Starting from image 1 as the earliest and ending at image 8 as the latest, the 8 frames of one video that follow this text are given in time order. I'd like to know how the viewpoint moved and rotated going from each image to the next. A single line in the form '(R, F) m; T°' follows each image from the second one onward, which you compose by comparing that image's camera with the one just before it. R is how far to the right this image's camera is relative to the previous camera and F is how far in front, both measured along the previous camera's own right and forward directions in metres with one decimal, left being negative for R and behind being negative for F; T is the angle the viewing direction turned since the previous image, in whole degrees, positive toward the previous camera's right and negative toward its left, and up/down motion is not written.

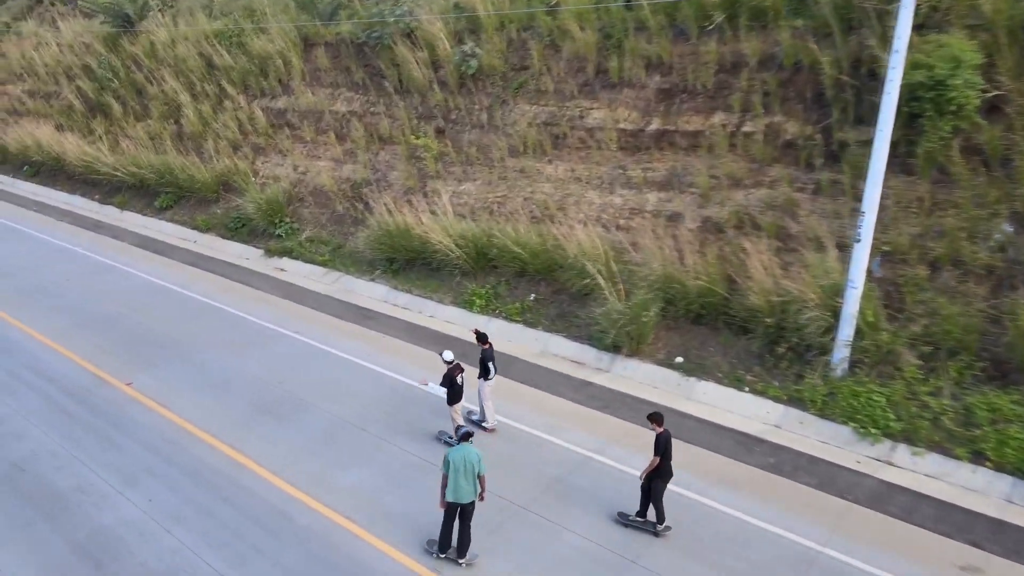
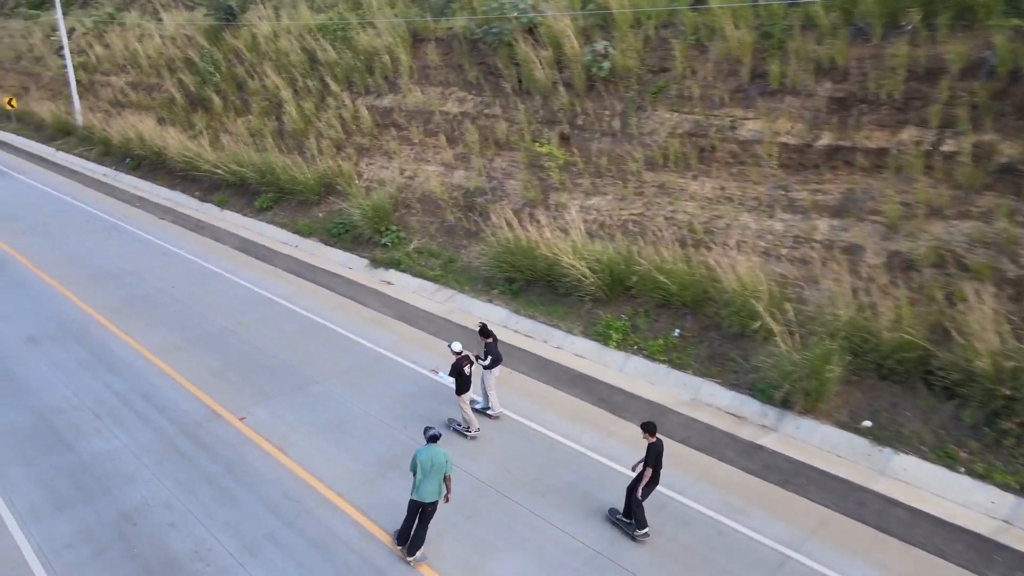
(-1.2, +1.4) m; -5°
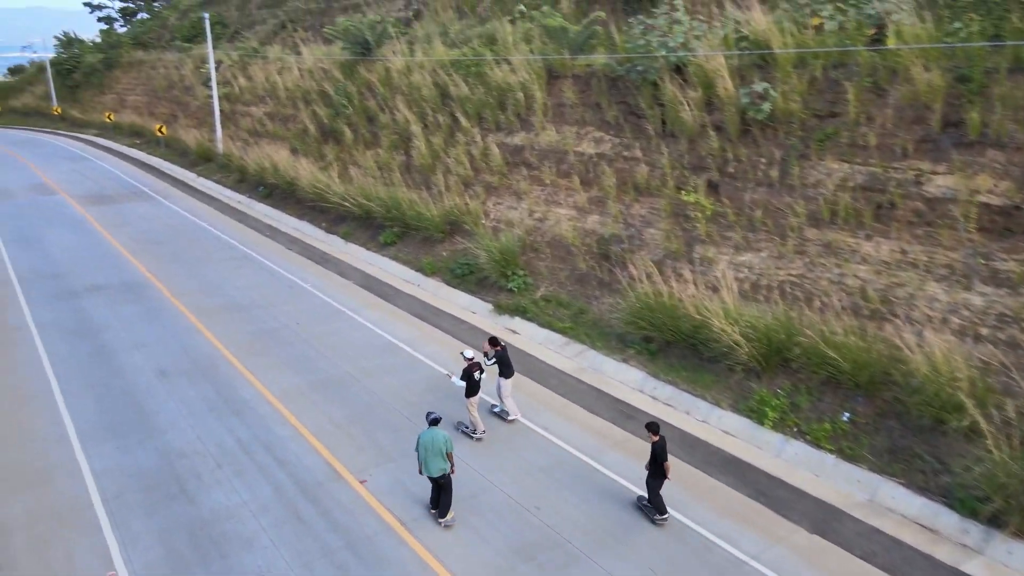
(-0.6, +1.0) m; -8°
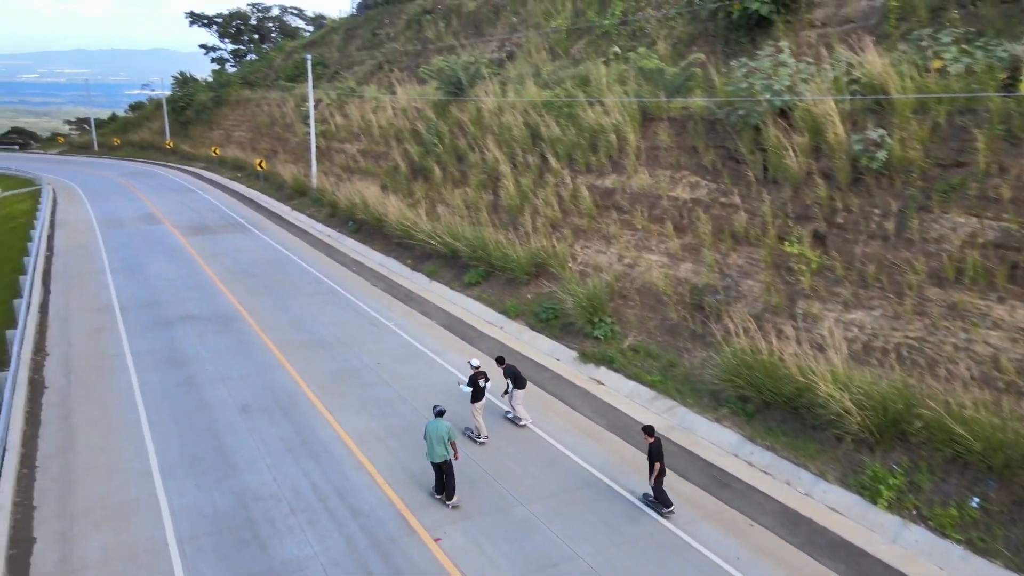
(-0.1, +0.5) m; -6°
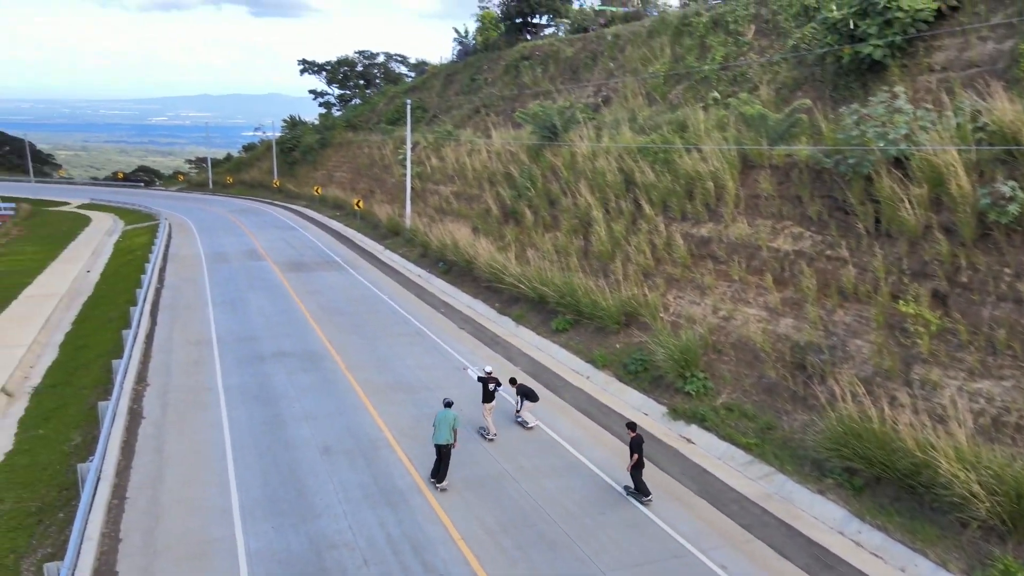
(0.0, +0.4) m; -7°
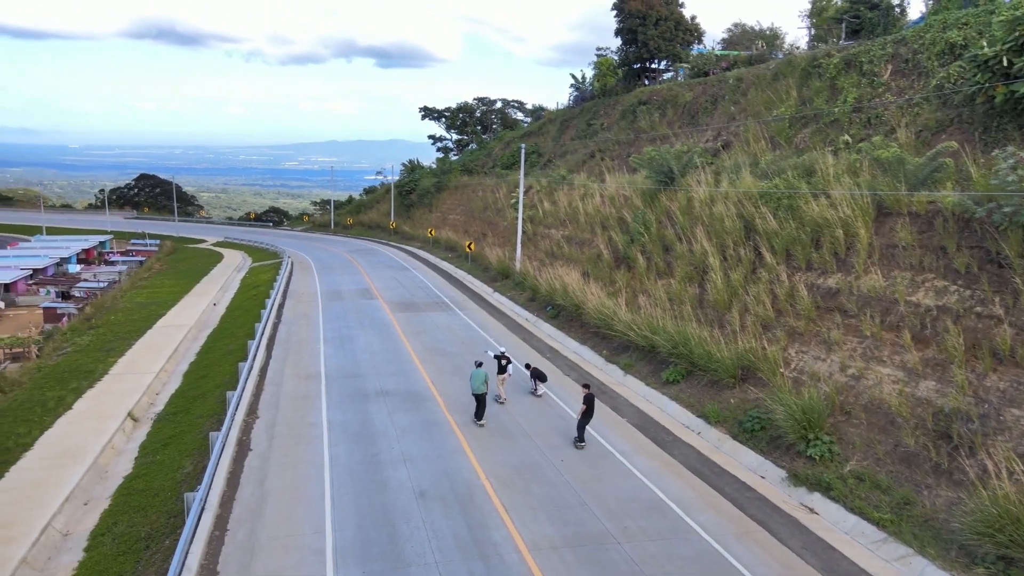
(+0.1, +0.5) m; -8°
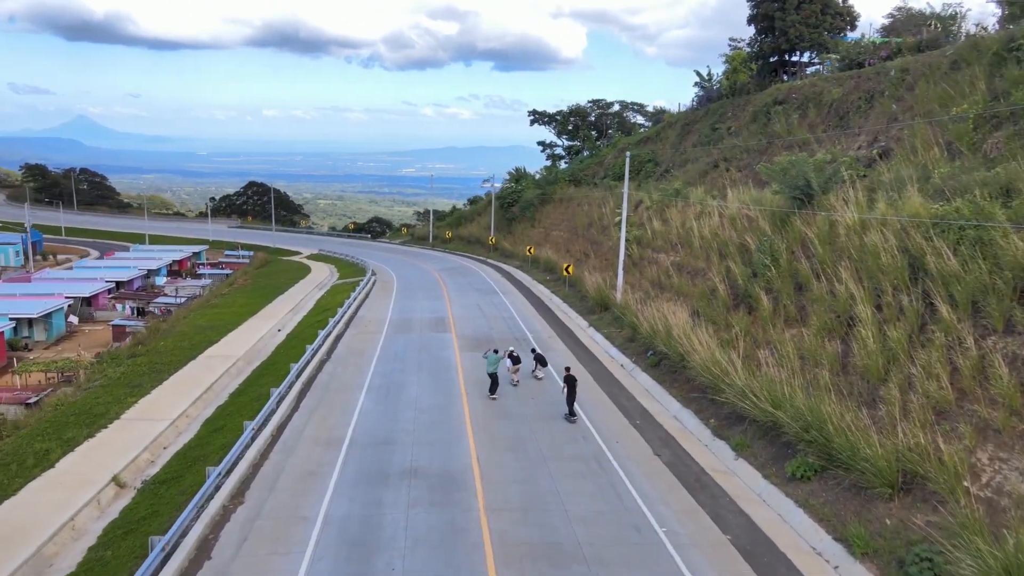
(+1.1, +4.5) m; -10°
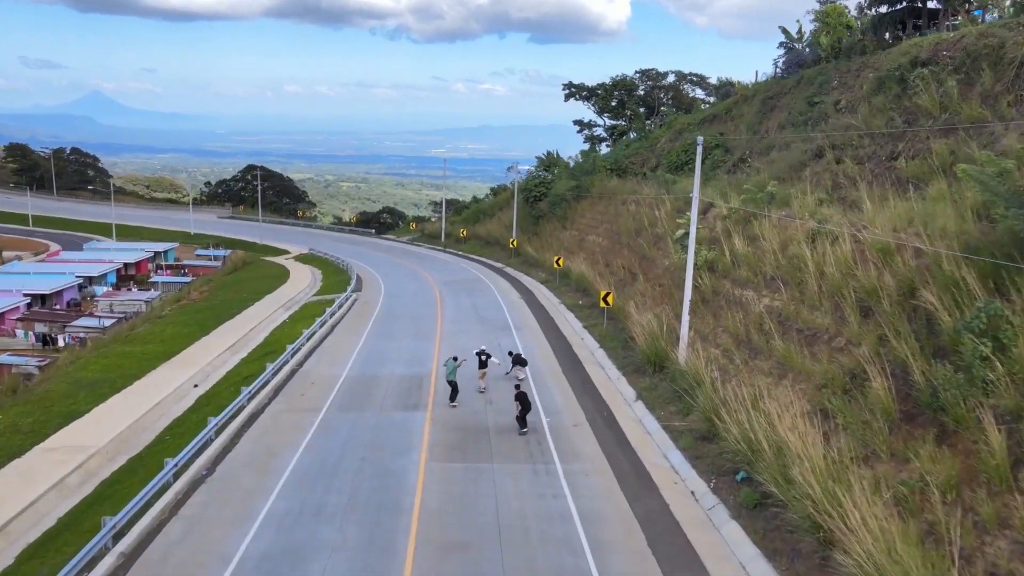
(+0.7, +9.0) m; -3°
